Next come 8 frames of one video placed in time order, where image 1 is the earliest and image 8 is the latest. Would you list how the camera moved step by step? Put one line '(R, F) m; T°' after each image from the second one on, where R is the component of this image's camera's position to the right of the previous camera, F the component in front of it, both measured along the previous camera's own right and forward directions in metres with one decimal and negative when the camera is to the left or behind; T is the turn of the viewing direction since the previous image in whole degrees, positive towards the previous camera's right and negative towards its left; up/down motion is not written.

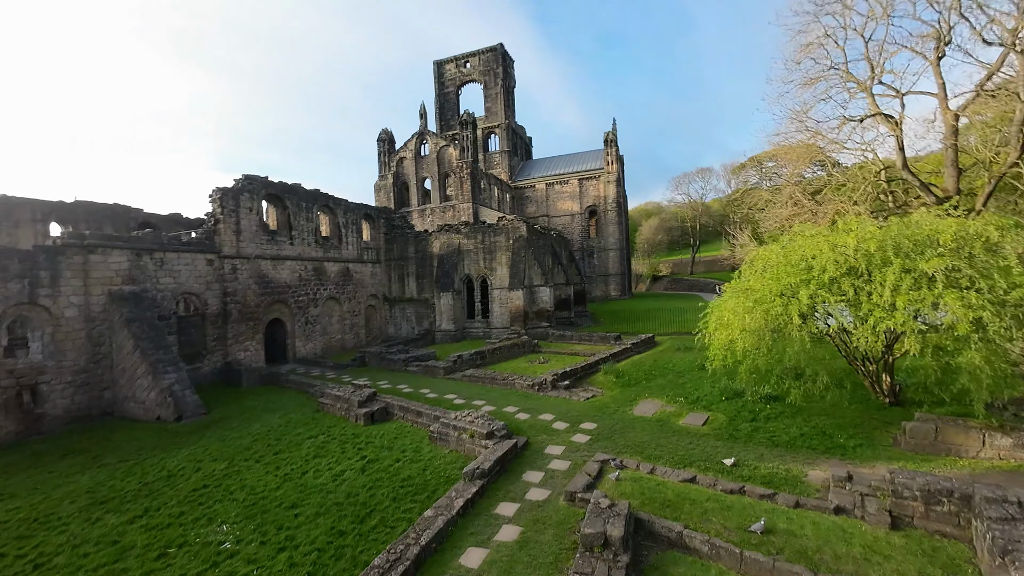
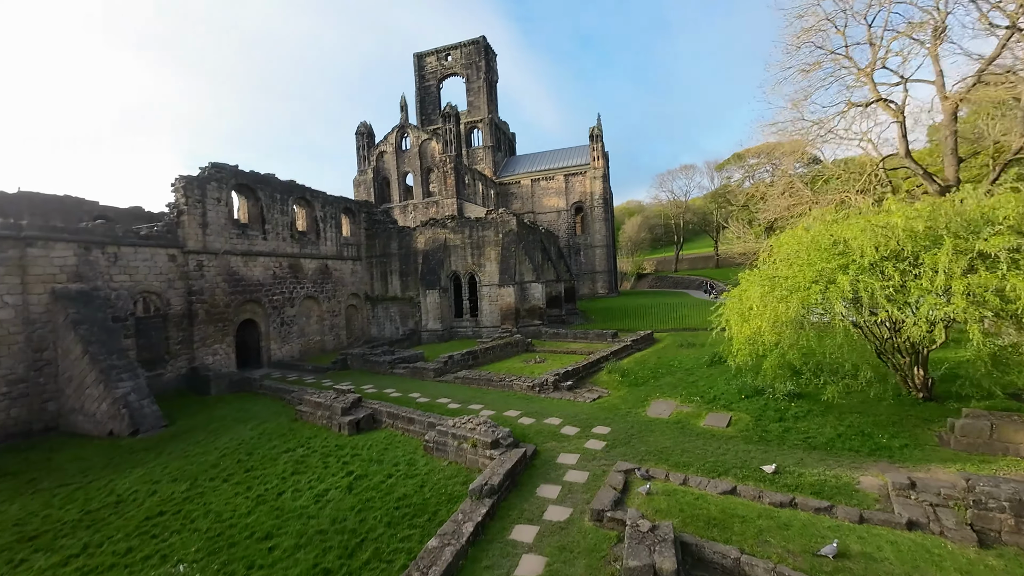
(-0.4, +0.8) m; +3°
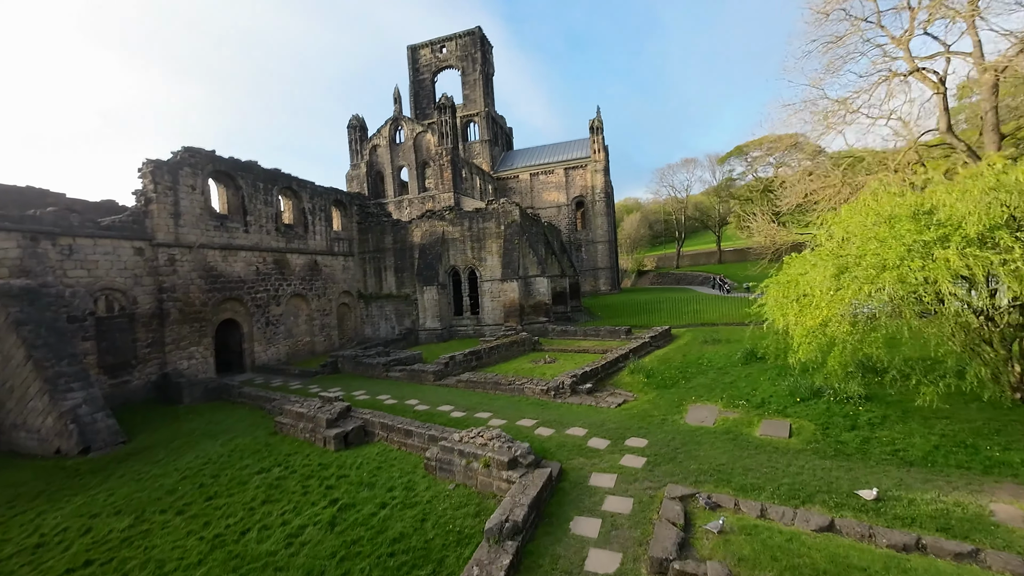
(-0.3, +1.2) m; 0°
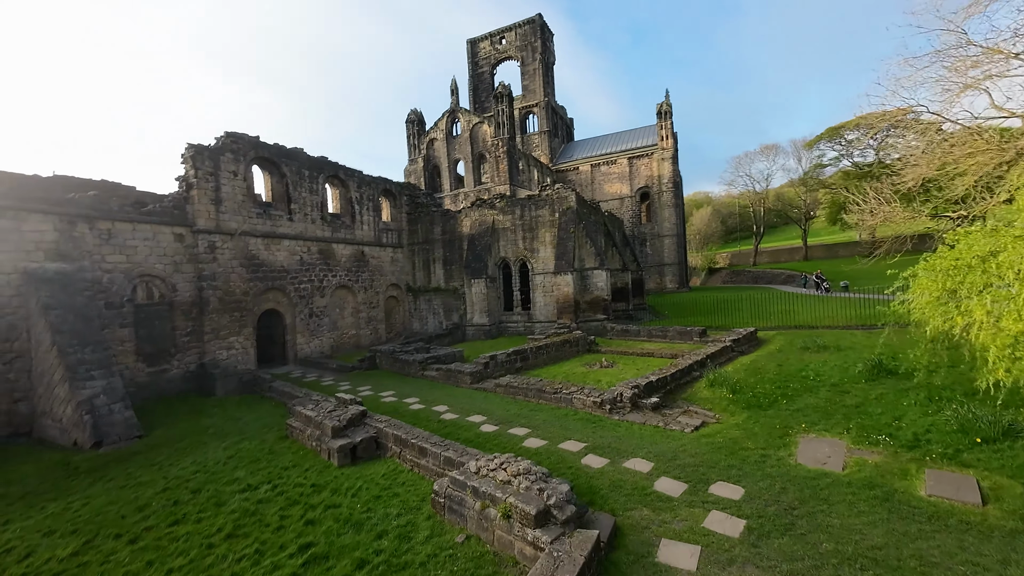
(+0.2, +1.6) m; -8°
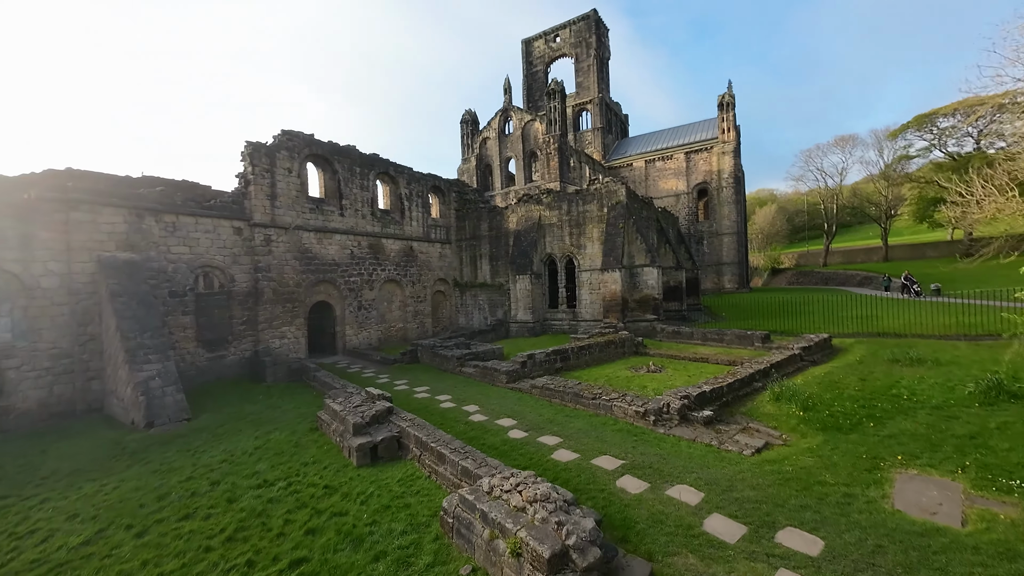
(+0.2, +0.6) m; -7°
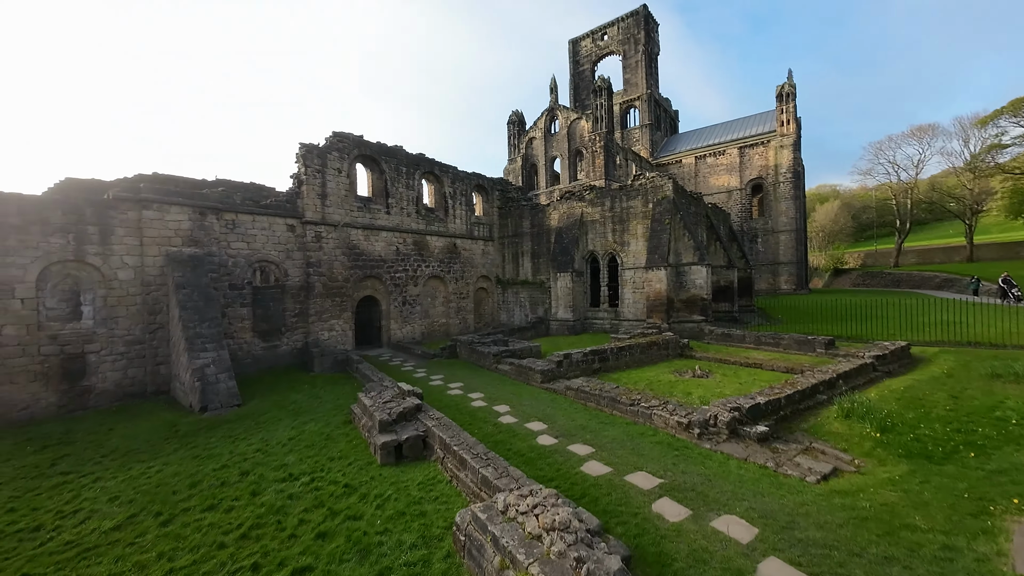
(+0.2, +0.4) m; -6°
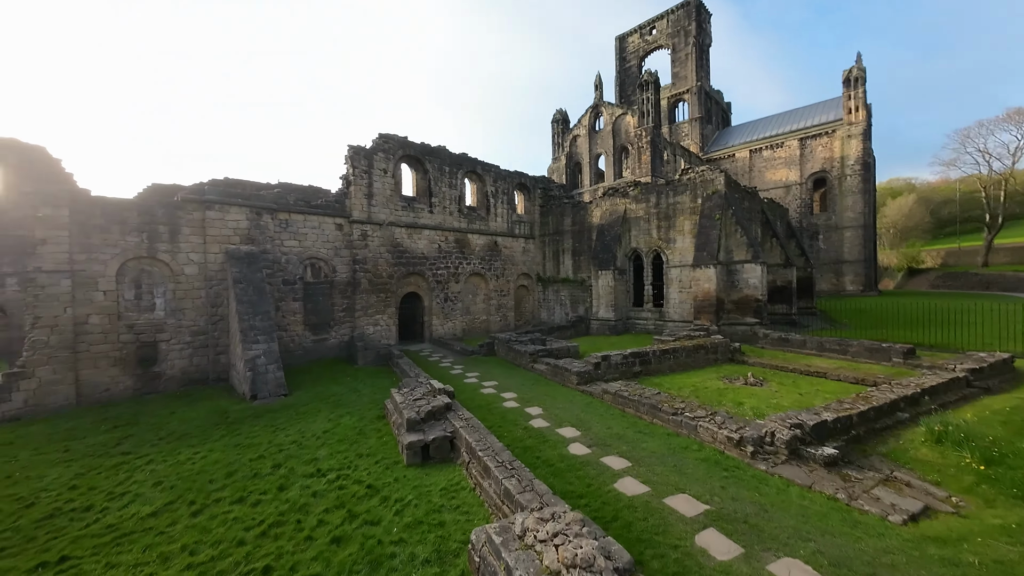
(+0.1, +0.4) m; -6°
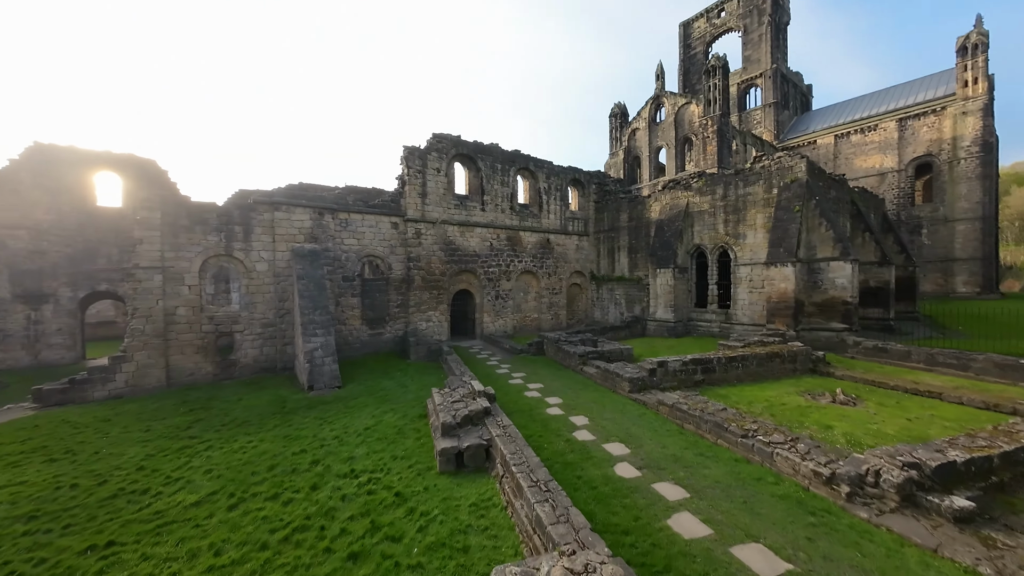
(+0.2, +0.6) m; -8°
